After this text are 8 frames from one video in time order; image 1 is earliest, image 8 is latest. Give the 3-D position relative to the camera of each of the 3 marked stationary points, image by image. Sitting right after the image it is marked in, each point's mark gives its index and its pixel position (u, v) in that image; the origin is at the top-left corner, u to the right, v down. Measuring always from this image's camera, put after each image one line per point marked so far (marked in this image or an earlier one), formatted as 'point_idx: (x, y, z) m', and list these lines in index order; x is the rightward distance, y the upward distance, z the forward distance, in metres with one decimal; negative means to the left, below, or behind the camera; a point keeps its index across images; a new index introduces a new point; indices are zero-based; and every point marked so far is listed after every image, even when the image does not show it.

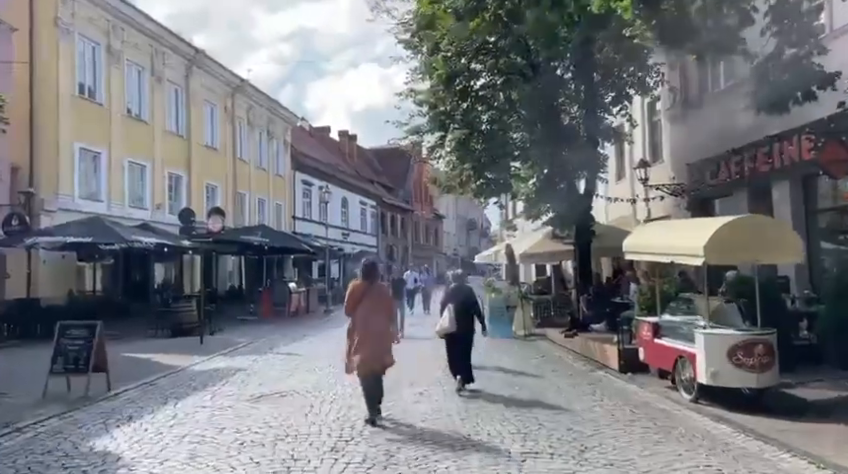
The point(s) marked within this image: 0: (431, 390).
0: (+0.1, -2.1, +10.2) m
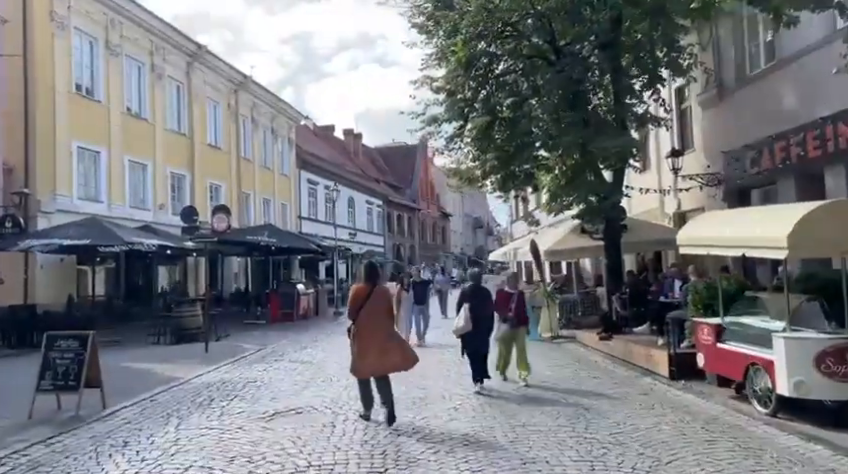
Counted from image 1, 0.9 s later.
0: (+0.5, -2.1, +9.1) m
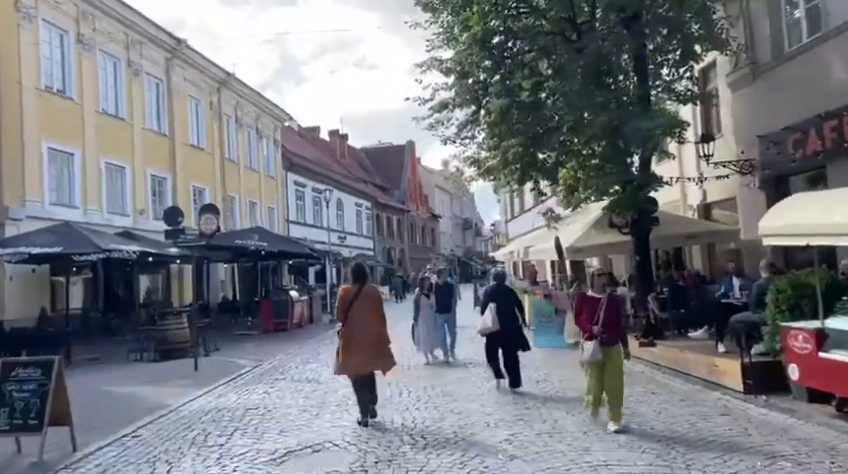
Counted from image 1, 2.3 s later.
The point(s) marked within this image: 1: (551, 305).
0: (+1.0, -2.0, +7.4) m
1: (+2.7, -1.4, +15.4) m
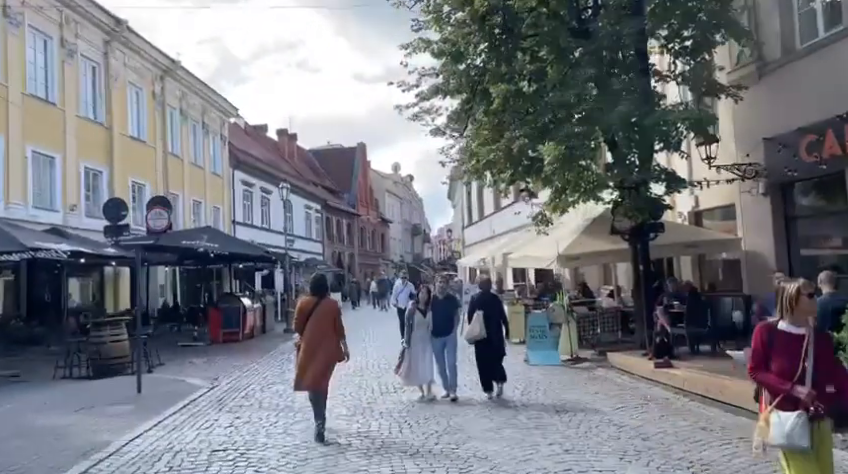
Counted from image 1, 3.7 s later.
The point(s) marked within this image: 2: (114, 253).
0: (+1.2, -2.0, +5.8) m
1: (+2.3, -1.5, +13.9) m
2: (-7.7, -0.4, +18.2) m
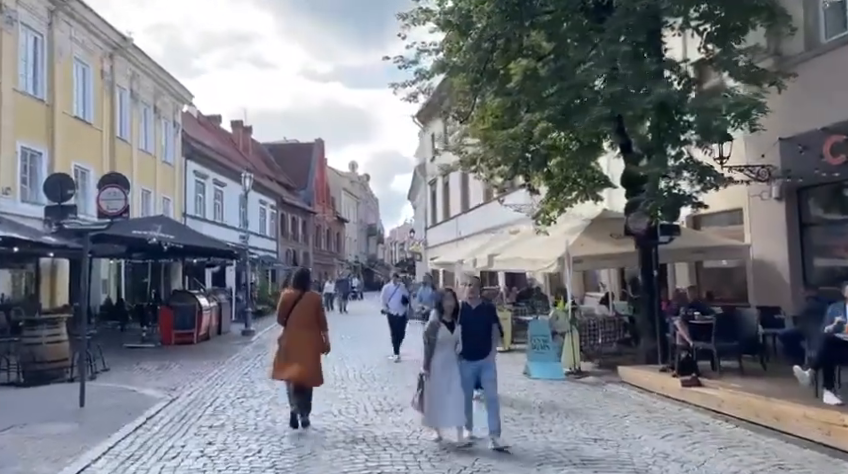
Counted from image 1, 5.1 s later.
0: (+1.6, -2.0, +4.4) m
1: (+2.1, -1.5, +12.5) m
2: (-8.2, -0.1, +16.1) m
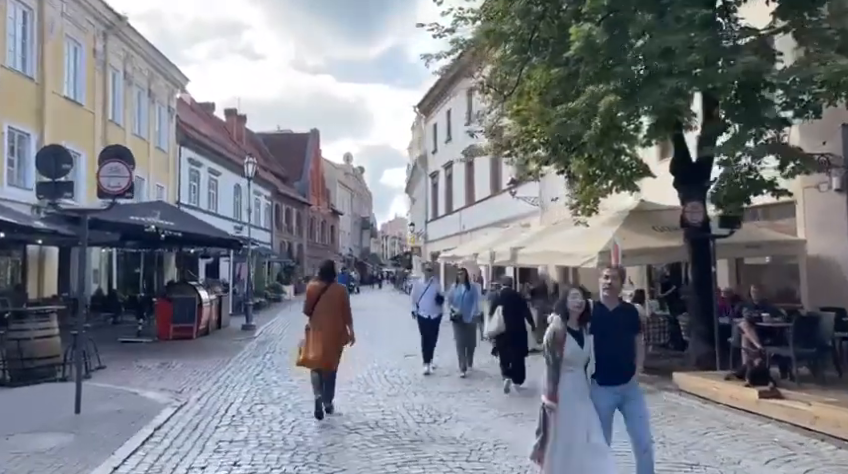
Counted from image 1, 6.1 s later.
0: (+2.2, -1.9, +3.2) m
1: (+2.6, -1.4, +11.4) m
2: (-7.7, +0.2, +14.8) m
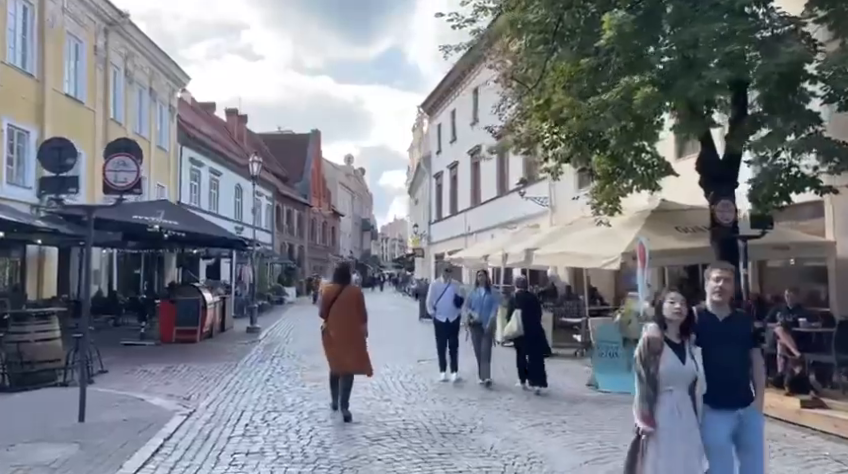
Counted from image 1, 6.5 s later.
0: (+2.5, -1.8, +2.7) m
1: (+2.9, -1.4, +10.9) m
2: (-7.4, +0.2, +14.3) m
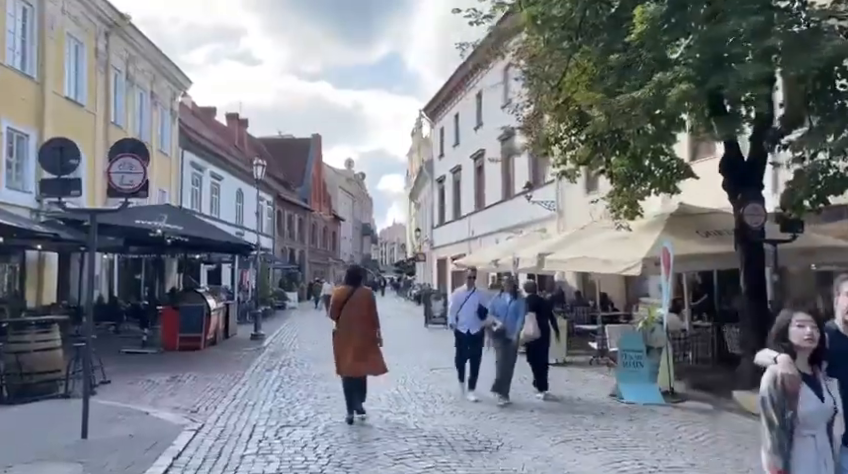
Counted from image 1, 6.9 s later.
0: (+2.8, -1.9, +2.3) m
1: (+3.1, -1.5, +10.5) m
2: (-7.2, +0.1, +13.8) m
